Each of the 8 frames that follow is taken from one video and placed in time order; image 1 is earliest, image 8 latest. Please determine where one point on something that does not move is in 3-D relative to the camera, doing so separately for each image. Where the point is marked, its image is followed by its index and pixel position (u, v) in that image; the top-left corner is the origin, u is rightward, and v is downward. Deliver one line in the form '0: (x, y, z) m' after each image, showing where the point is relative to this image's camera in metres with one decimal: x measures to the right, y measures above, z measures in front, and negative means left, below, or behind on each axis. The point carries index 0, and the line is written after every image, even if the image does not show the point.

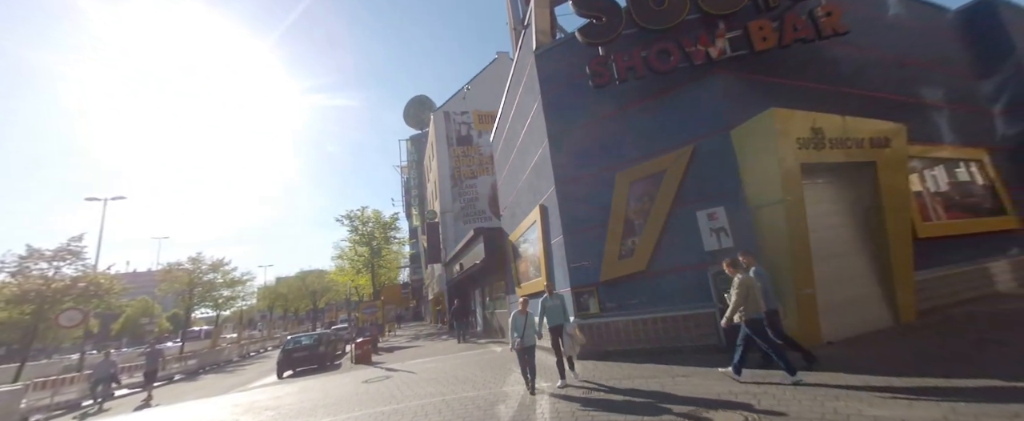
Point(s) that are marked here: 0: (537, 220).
0: (+0.7, -0.2, +11.2) m
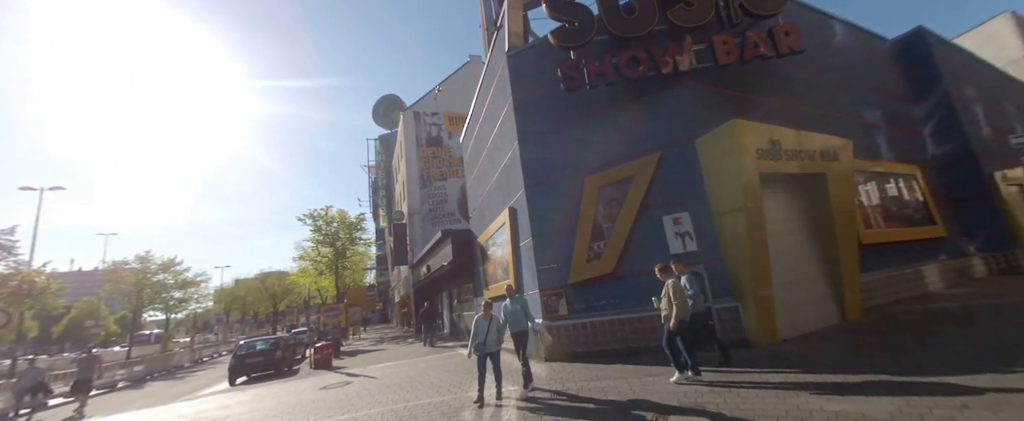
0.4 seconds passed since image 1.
0: (-0.2, -0.3, +11.2) m
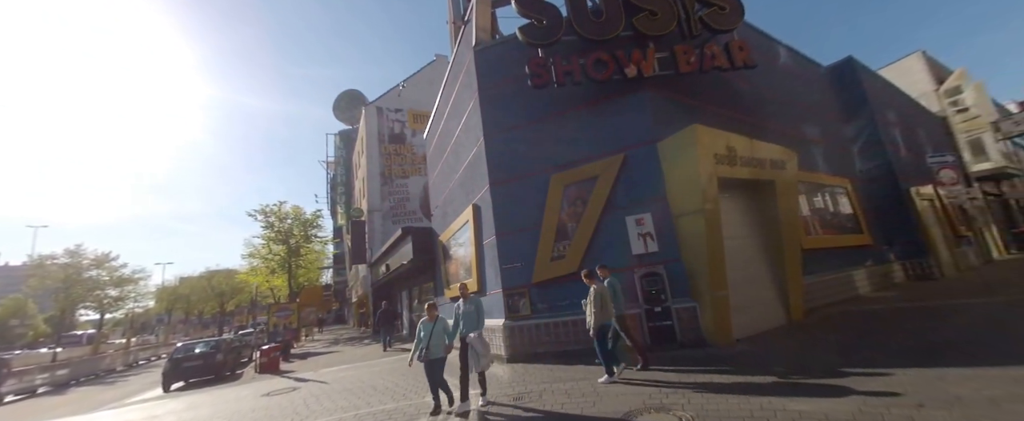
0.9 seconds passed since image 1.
0: (-1.1, -0.2, +10.9) m
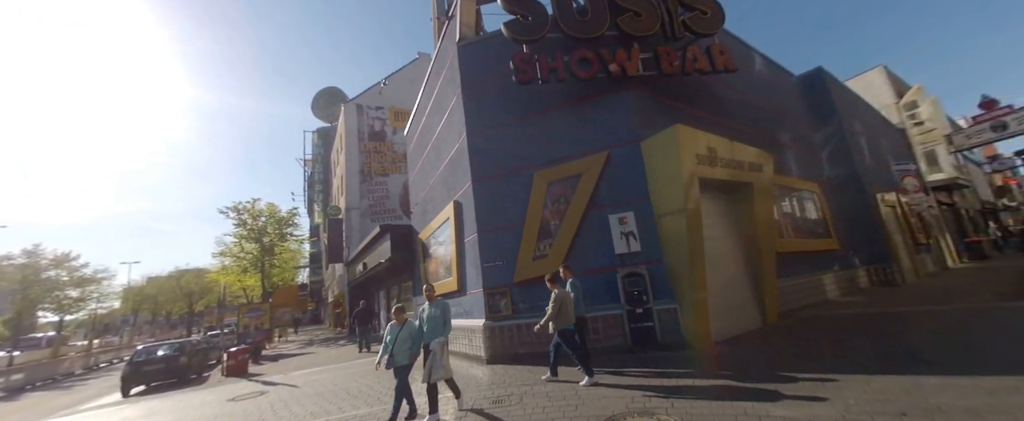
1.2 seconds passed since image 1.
0: (-1.6, -0.2, +10.7) m
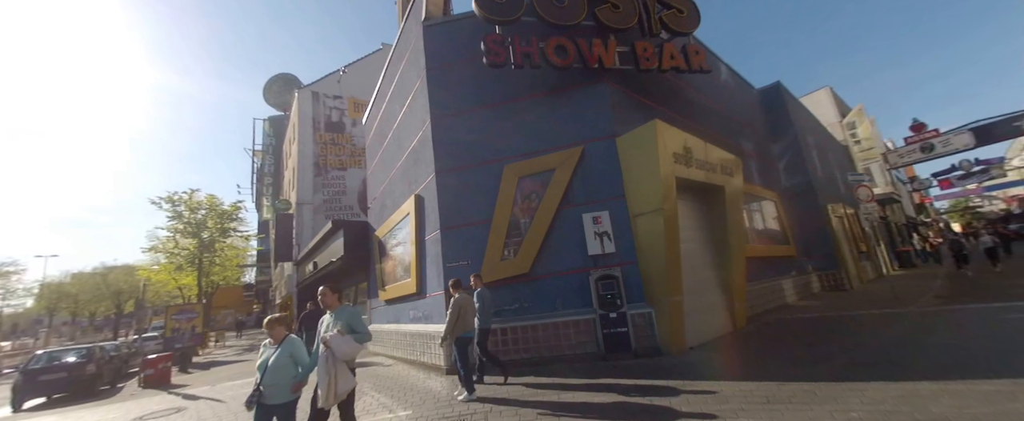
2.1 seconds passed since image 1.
0: (-2.4, 0.0, +9.8) m
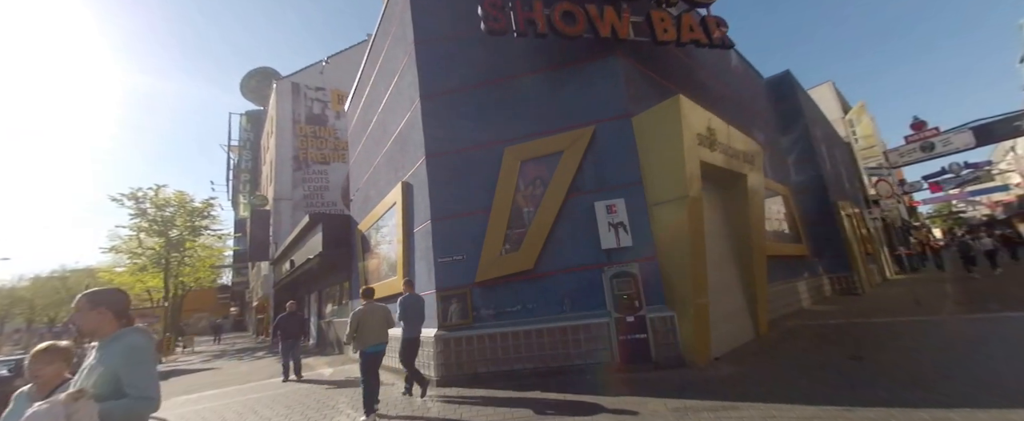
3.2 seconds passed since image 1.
0: (-2.5, +0.2, +8.7) m
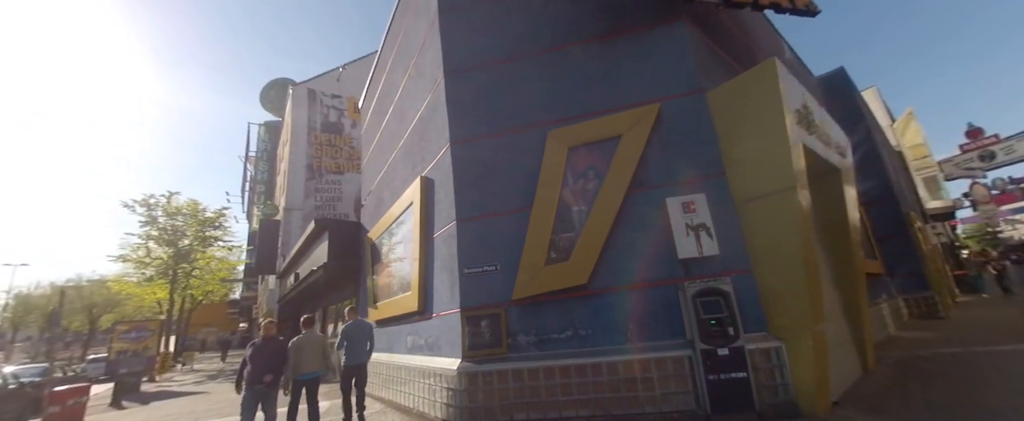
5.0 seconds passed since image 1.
0: (-1.8, +0.1, +7.3) m
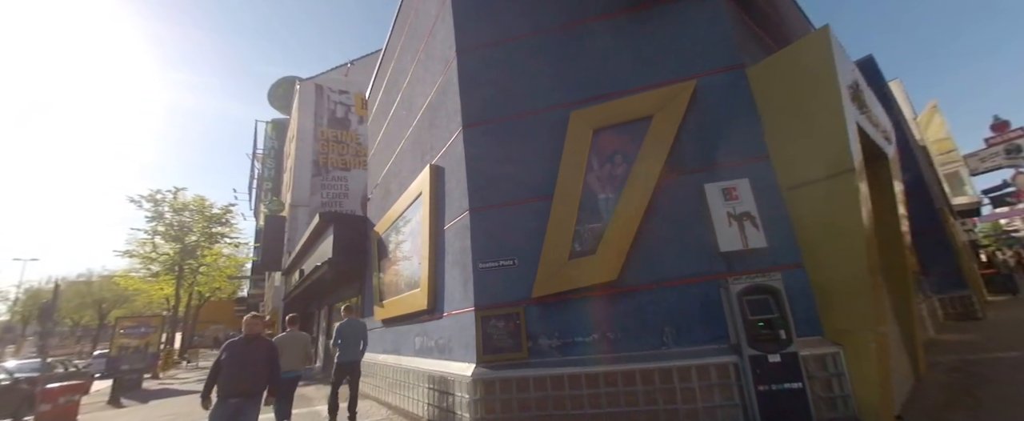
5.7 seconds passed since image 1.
0: (-1.5, +0.3, +6.8) m
